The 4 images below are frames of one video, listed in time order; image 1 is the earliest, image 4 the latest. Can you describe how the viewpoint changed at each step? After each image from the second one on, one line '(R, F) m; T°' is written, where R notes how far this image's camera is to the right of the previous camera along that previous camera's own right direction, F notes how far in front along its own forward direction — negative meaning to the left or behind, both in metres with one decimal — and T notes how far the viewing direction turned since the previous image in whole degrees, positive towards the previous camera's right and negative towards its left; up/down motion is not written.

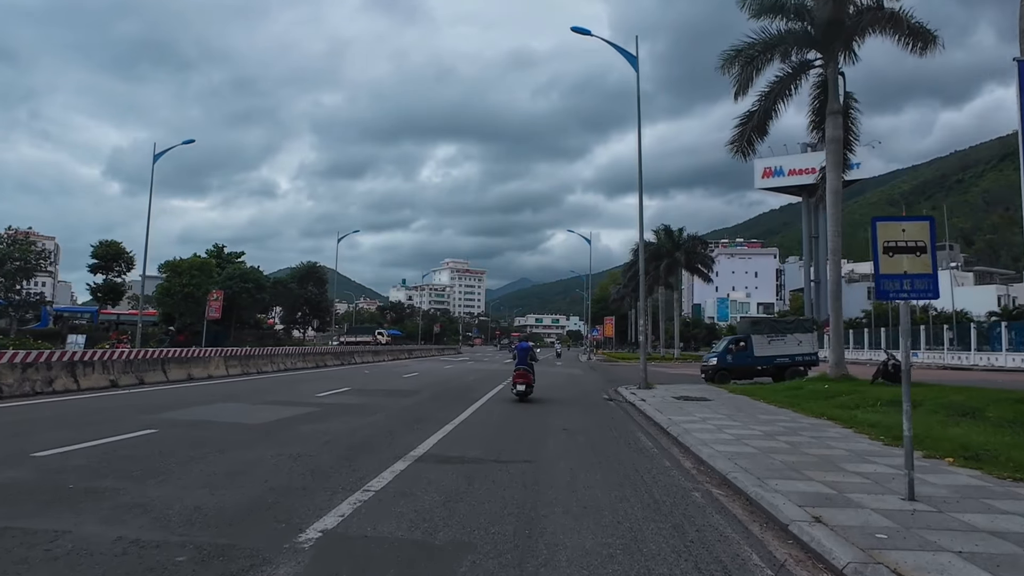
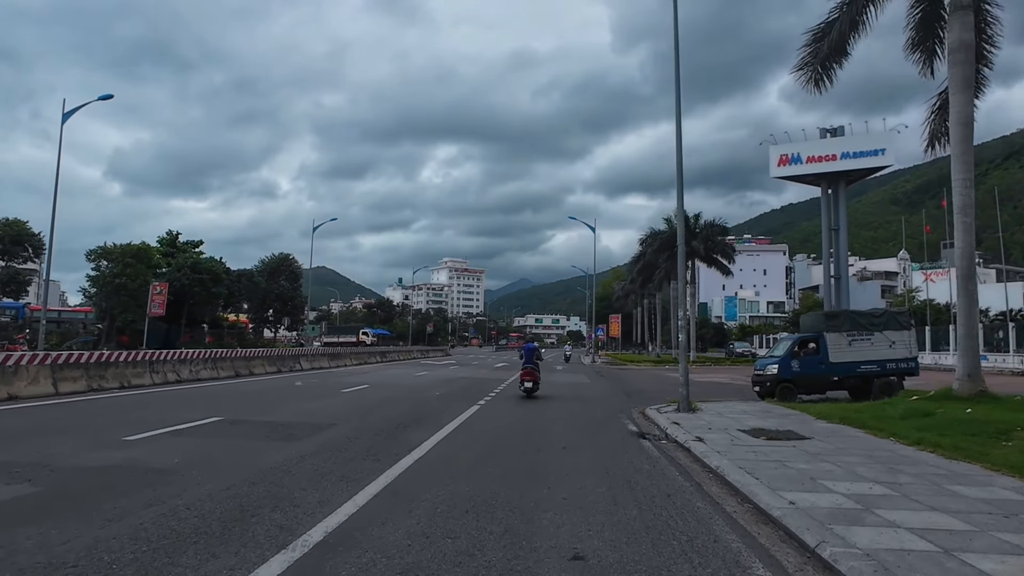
(+0.4, +6.4) m; 0°
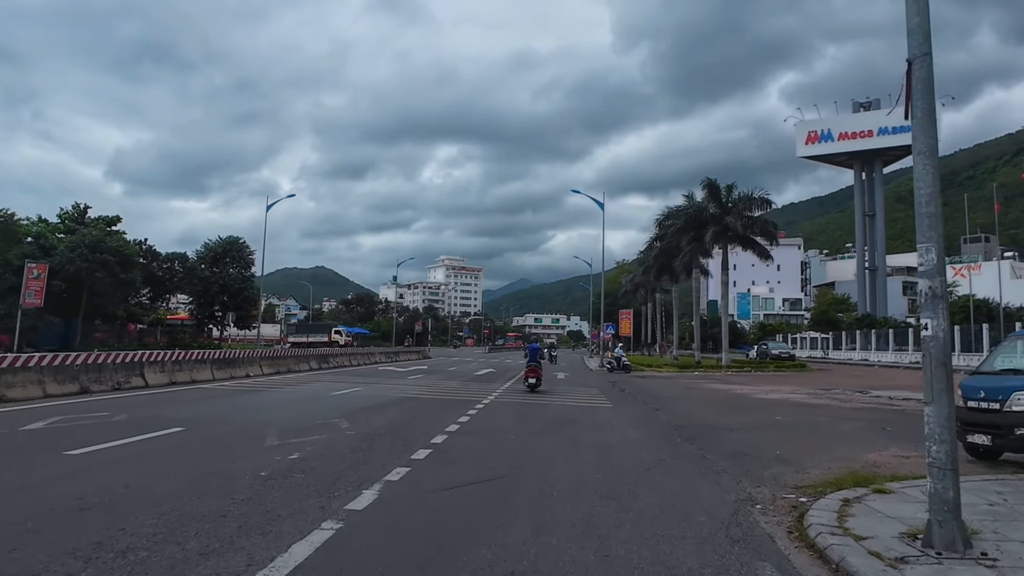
(+0.5, +9.2) m; 0°
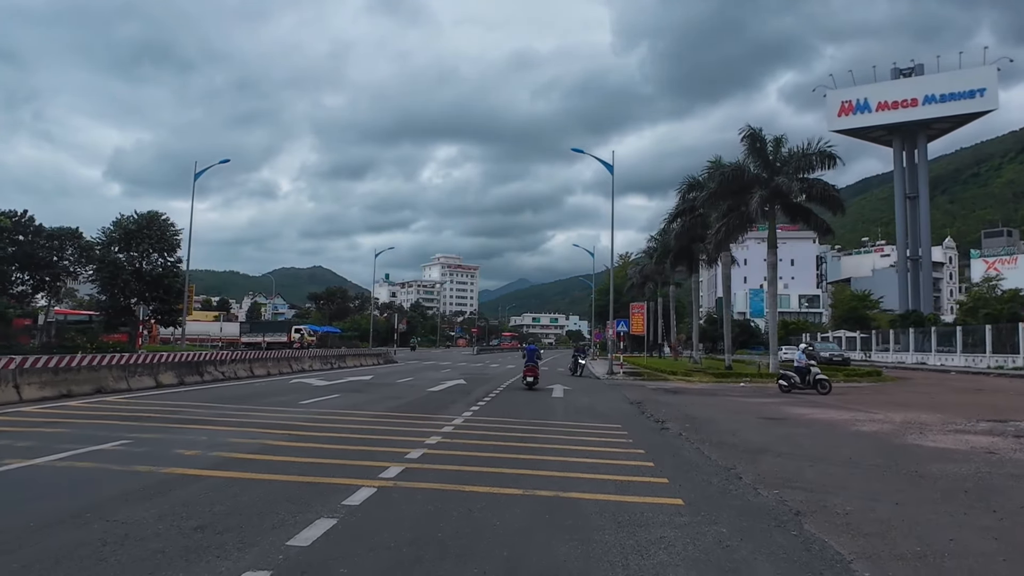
(+0.7, +9.3) m; 0°
